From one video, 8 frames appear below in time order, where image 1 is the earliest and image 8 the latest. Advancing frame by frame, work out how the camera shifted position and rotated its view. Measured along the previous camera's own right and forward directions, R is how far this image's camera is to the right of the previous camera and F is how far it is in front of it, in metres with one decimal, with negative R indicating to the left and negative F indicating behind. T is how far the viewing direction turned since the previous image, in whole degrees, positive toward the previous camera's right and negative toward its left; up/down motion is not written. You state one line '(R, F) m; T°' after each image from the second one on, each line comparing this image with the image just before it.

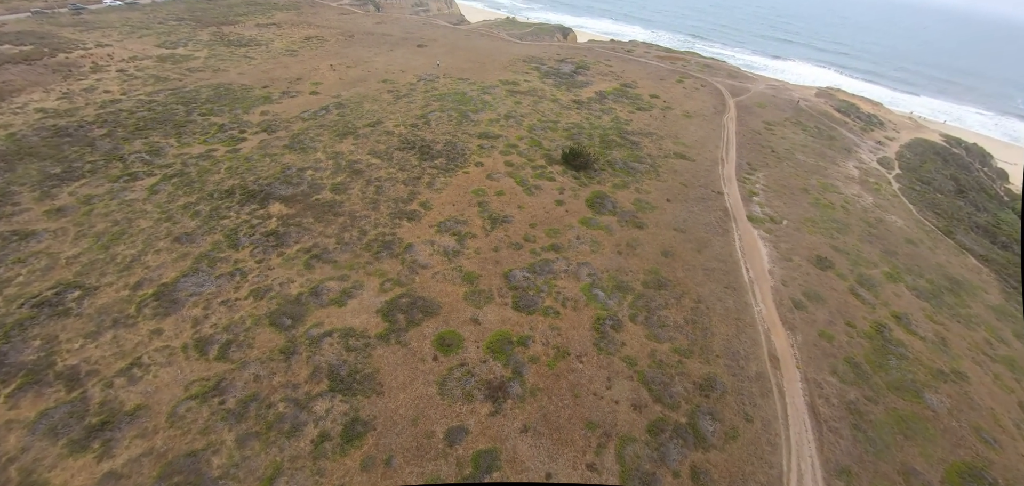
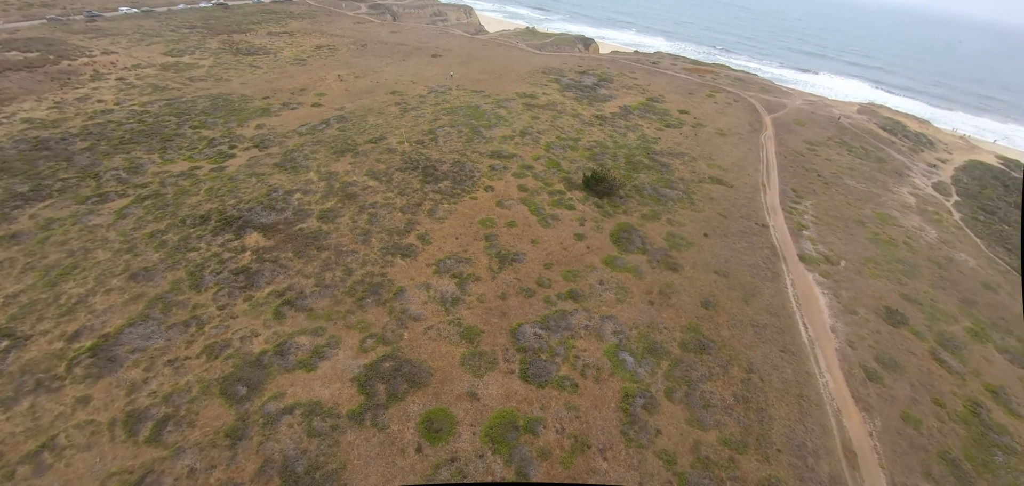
(+0.2, +4.0) m; -2°
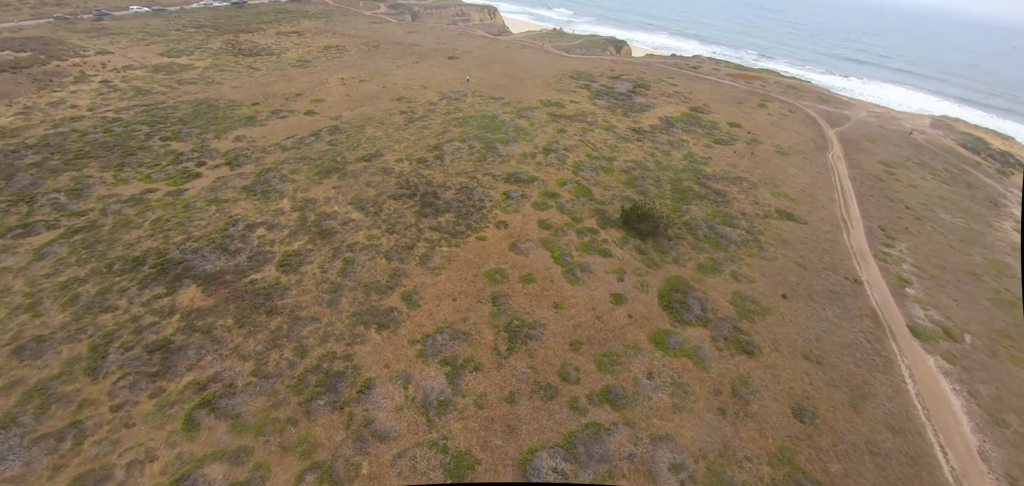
(+0.1, +6.2) m; -3°
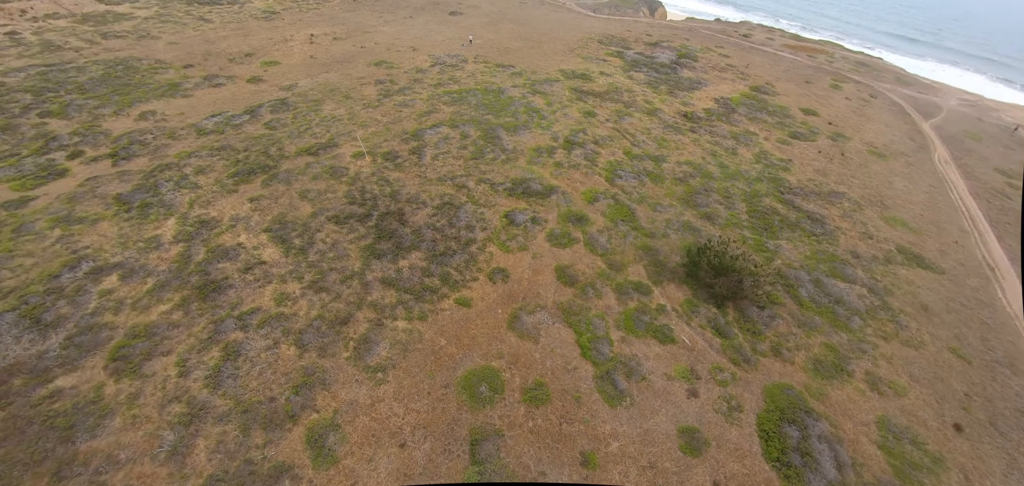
(+0.2, +8.7) m; -1°
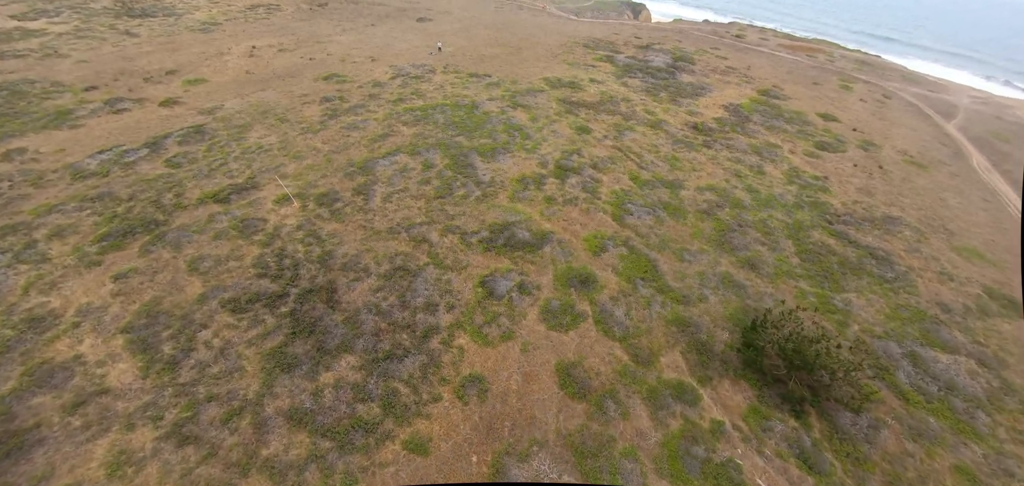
(+0.4, +4.9) m; +2°
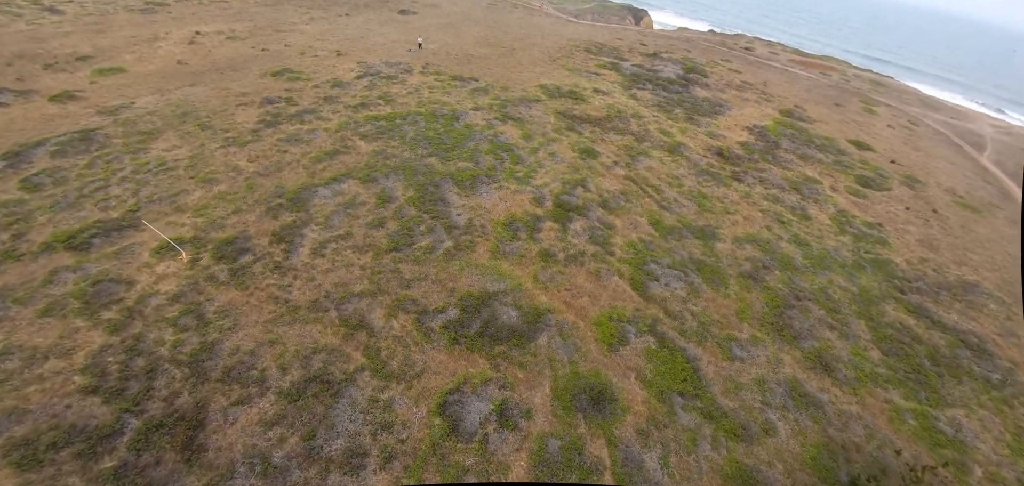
(+0.1, +4.3) m; +2°
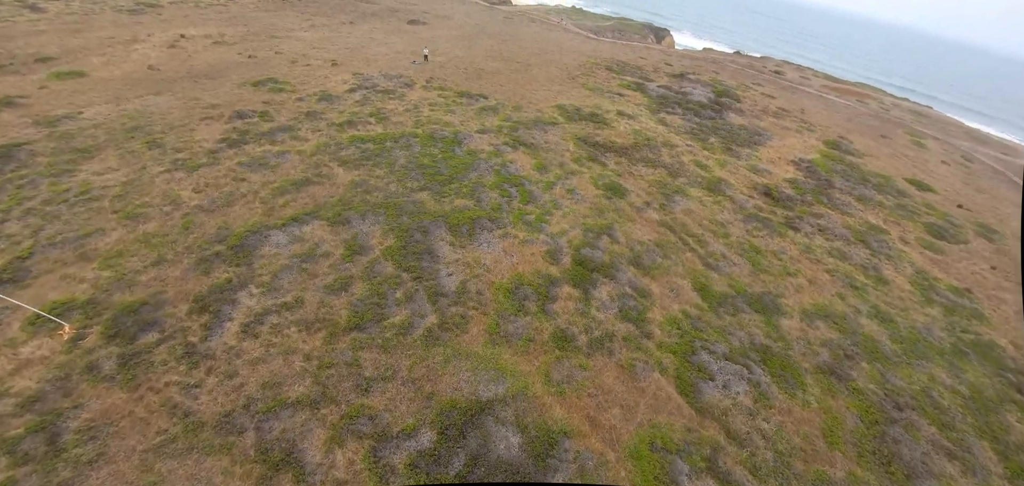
(0.0, +2.9) m; -1°
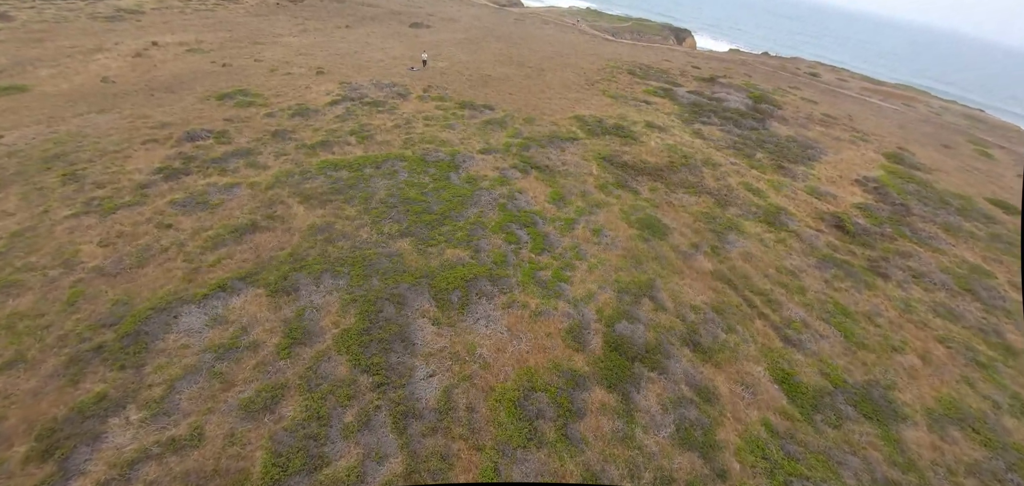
(+0.1, +3.0) m; -2°
